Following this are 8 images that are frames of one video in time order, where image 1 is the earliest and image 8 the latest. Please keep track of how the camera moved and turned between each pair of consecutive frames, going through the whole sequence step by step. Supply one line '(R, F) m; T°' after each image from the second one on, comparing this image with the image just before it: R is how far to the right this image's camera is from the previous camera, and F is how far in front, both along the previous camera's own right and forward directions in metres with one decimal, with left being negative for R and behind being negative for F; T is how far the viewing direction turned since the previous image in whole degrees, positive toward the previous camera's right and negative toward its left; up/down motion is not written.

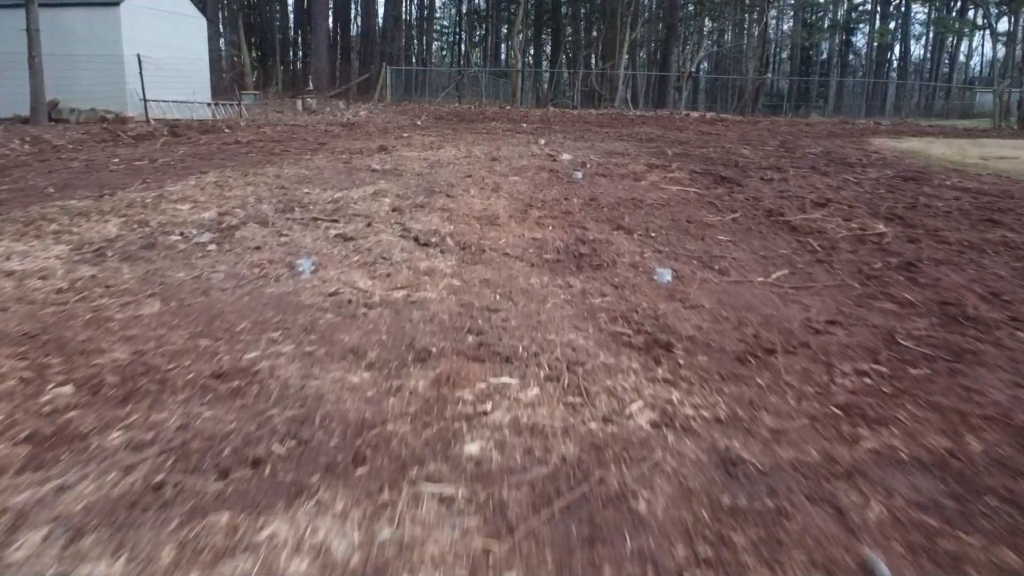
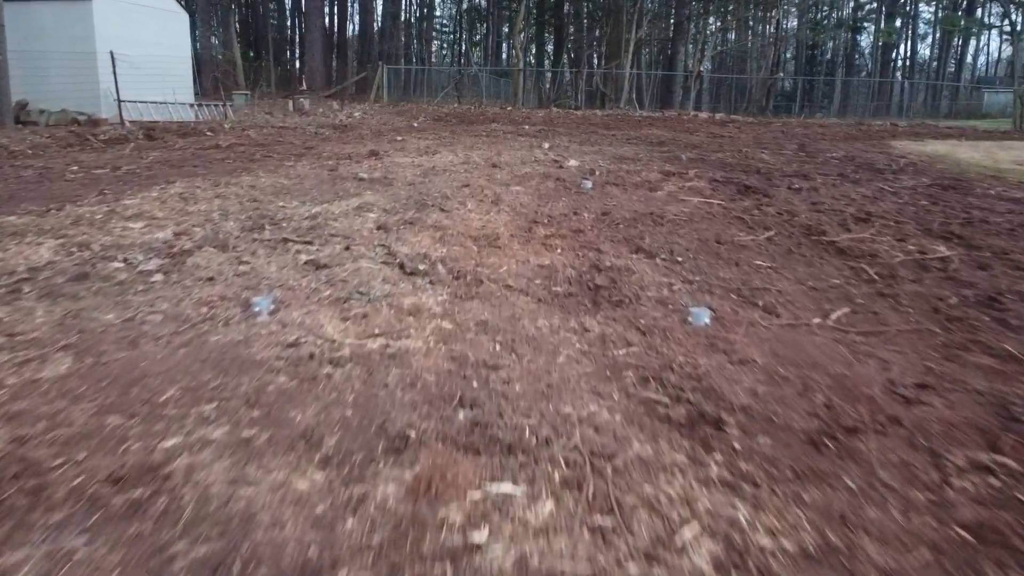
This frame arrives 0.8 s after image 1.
(0.0, +0.9) m; 0°
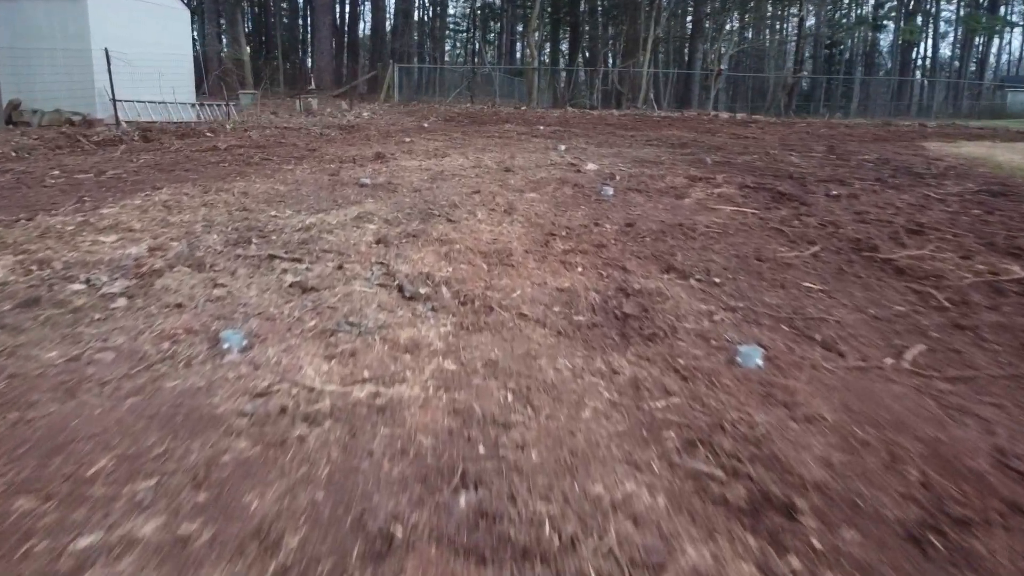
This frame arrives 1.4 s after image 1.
(0.0, +0.6) m; -1°
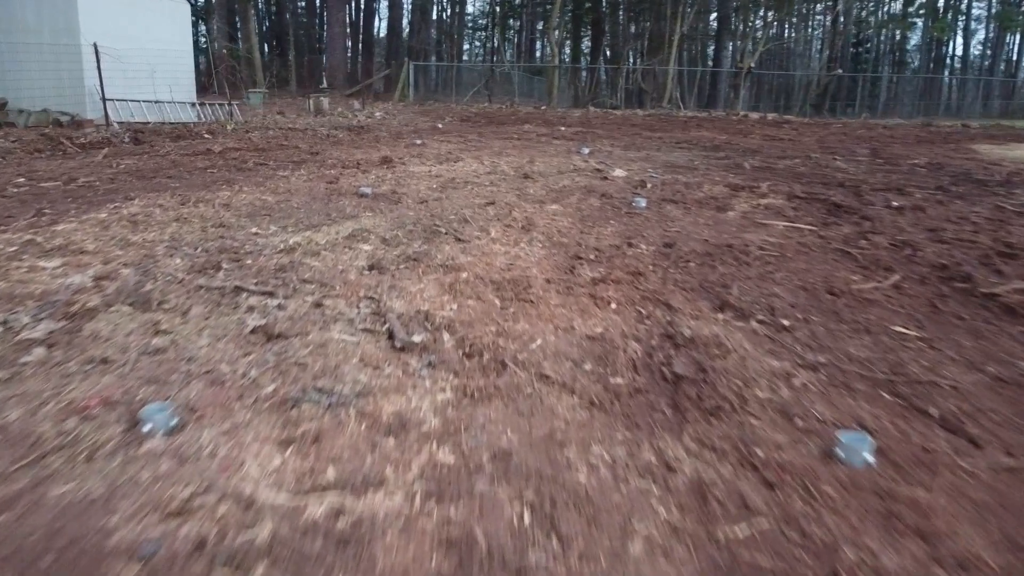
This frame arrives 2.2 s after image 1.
(0.0, +0.9) m; -1°
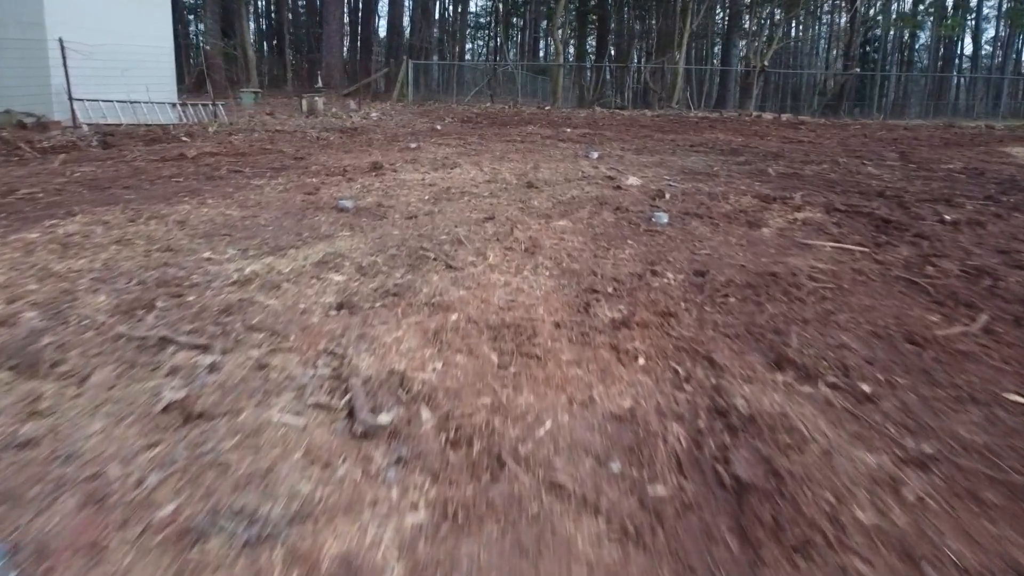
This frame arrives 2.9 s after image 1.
(0.0, +0.8) m; 0°
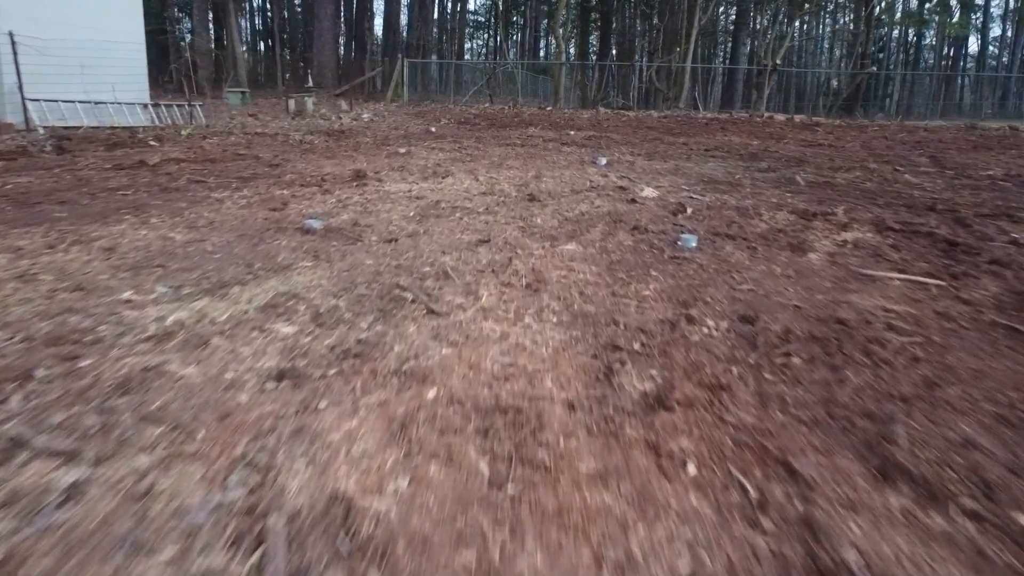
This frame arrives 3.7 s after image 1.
(0.0, +0.9) m; 0°
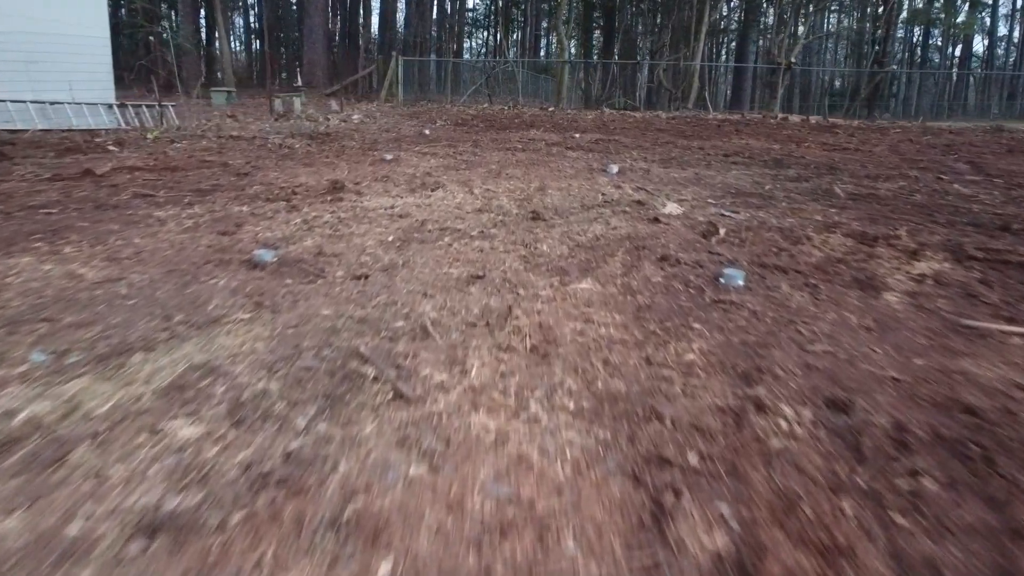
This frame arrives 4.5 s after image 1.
(0.0, +1.0) m; 0°
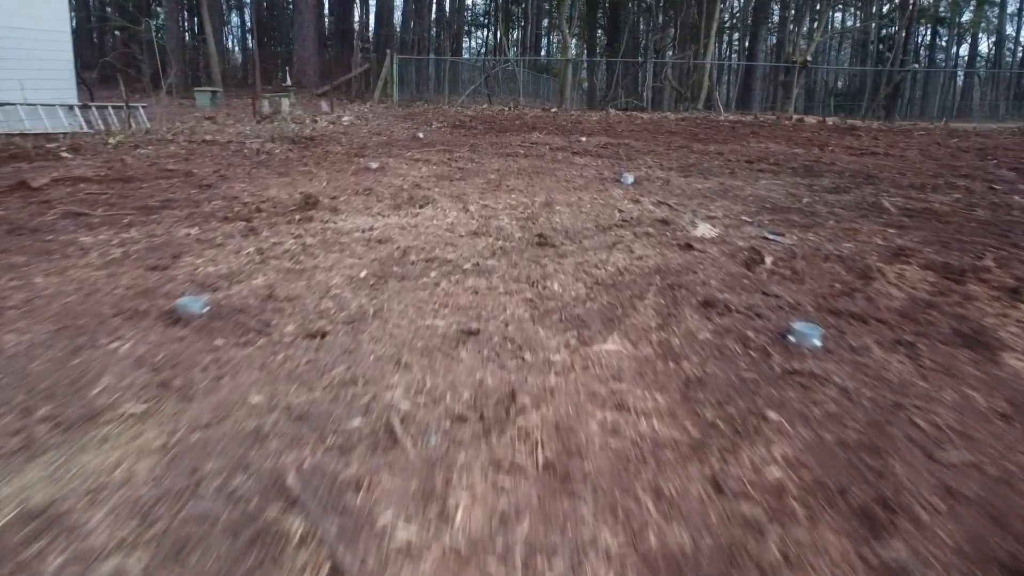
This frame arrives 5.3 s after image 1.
(0.0, +0.9) m; 0°
